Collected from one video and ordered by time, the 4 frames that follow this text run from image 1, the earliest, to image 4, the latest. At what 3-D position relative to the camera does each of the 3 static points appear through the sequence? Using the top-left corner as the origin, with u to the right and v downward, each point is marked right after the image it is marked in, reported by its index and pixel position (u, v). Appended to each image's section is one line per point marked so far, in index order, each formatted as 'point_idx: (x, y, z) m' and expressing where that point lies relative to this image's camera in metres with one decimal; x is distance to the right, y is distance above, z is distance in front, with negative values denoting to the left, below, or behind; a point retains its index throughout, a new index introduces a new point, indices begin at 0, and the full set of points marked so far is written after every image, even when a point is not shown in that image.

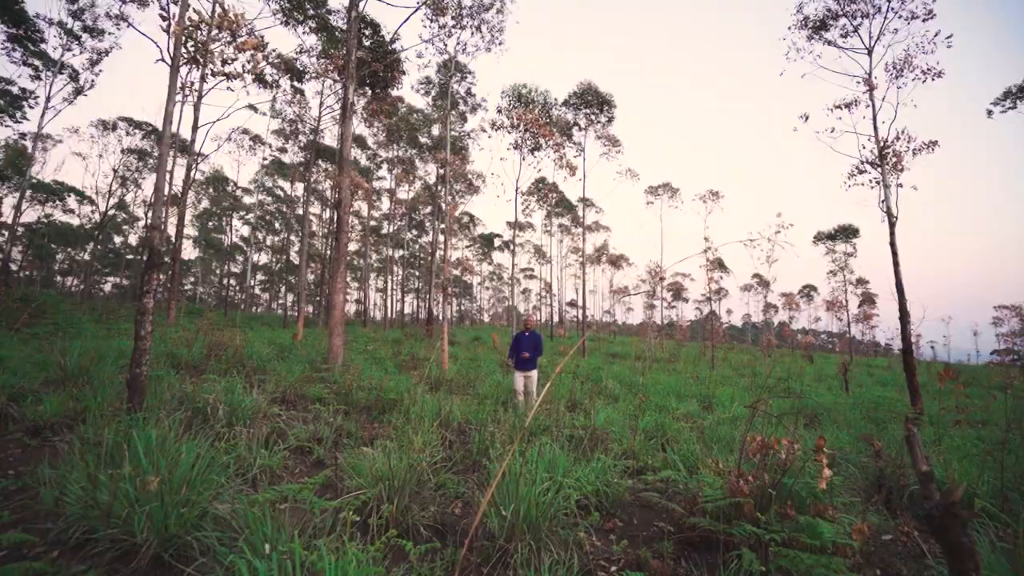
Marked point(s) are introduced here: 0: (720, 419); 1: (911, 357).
0: (+3.6, -2.3, +7.7) m
1: (+10.5, -1.9, +11.6) m
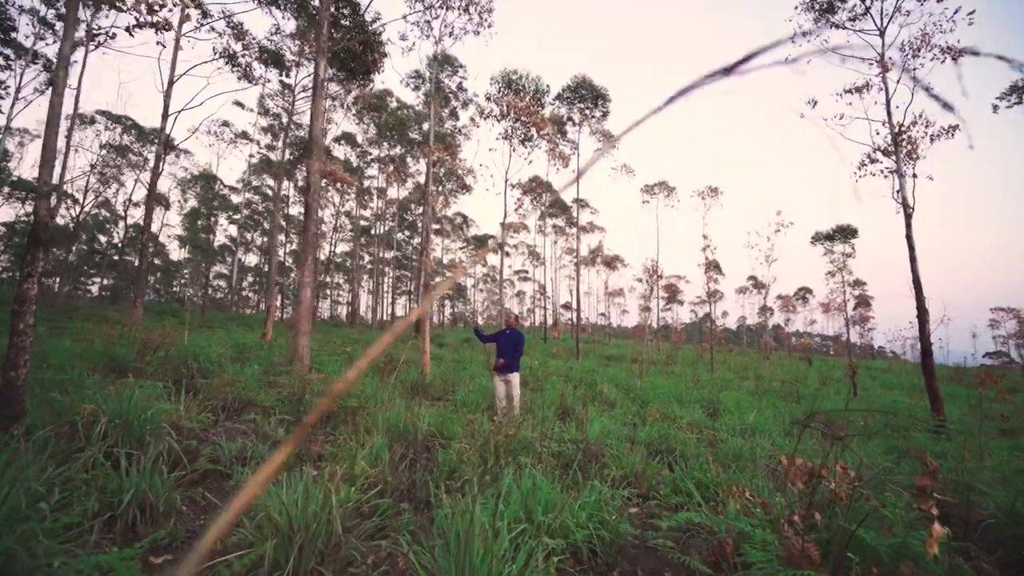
0: (+3.4, -2.2, +6.8) m
1: (+10.2, -1.8, +10.7) m
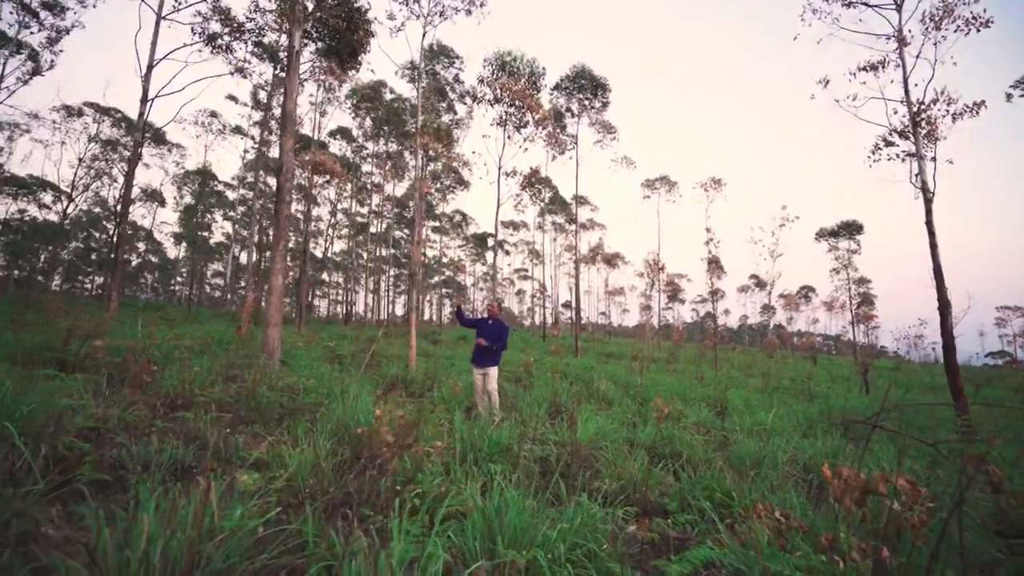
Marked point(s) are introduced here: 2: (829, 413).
0: (+3.2, -2.0, +6.0) m
1: (+10.0, -1.5, +10.0) m
2: (+6.3, -2.5, +8.7) m
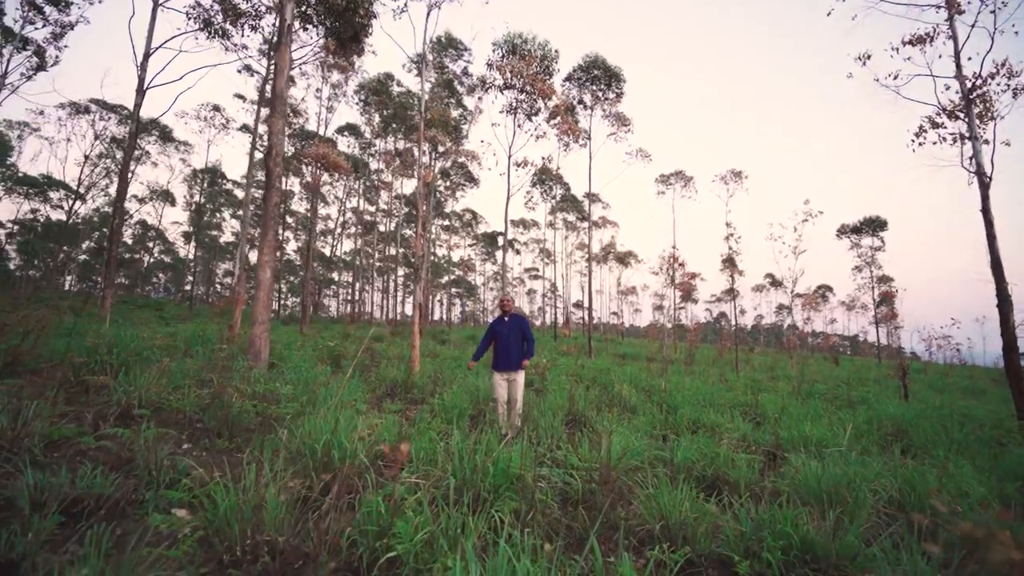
0: (+3.3, -1.9, +5.1) m
1: (+10.2, -1.4, +8.9) m
2: (+6.5, -2.4, +7.7) m
